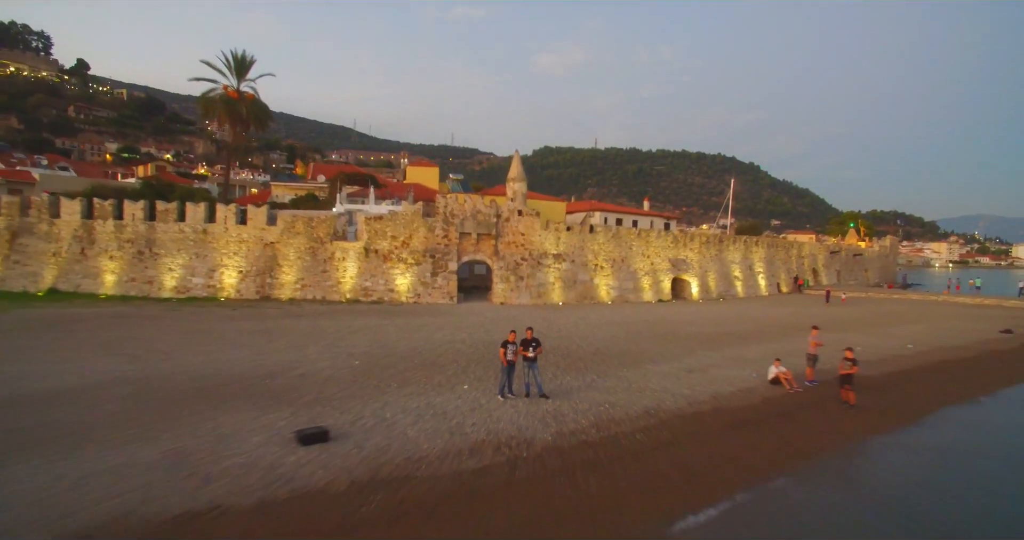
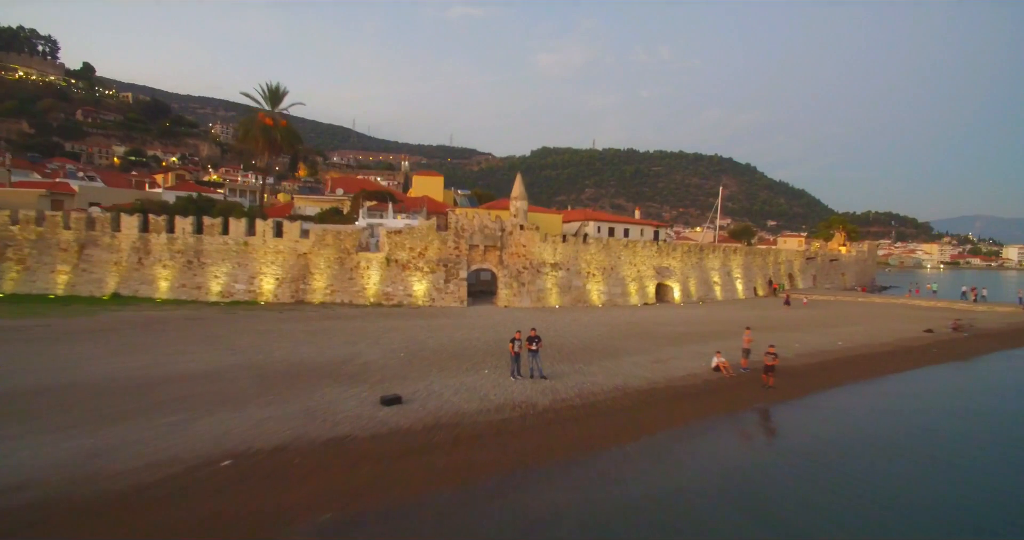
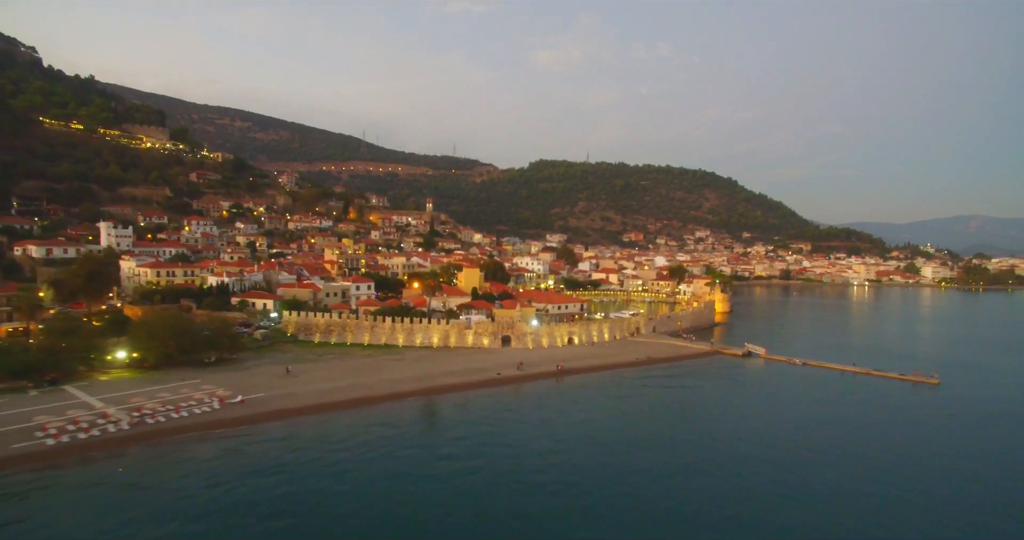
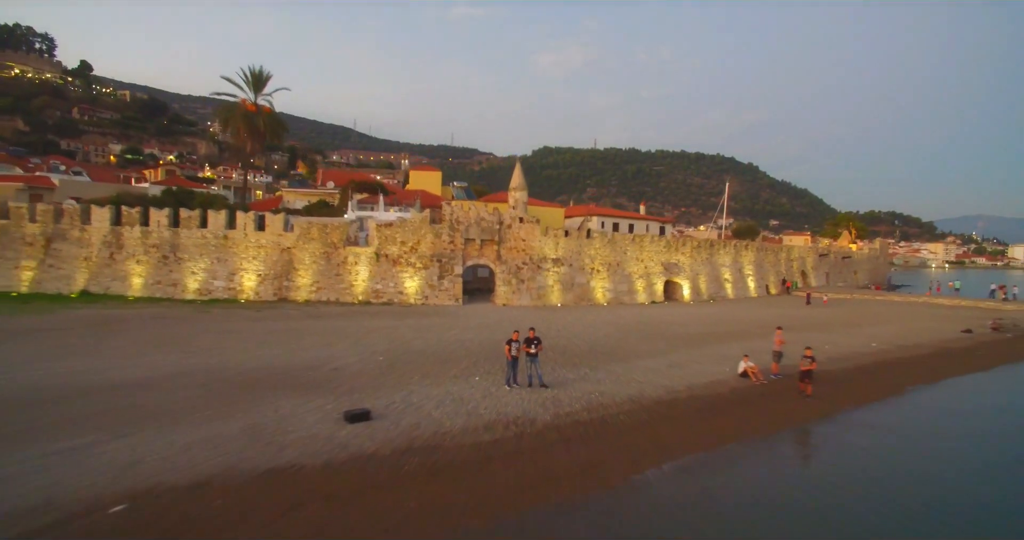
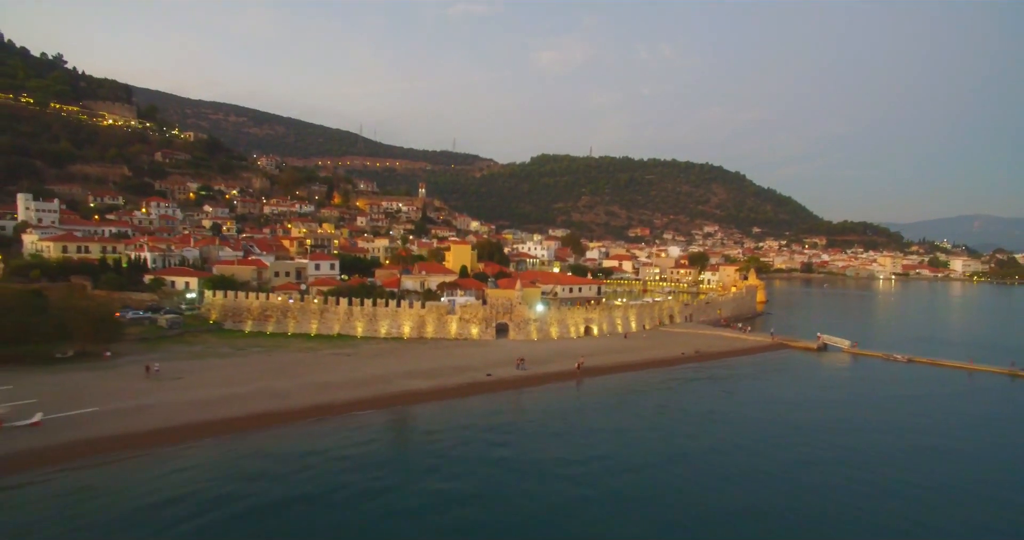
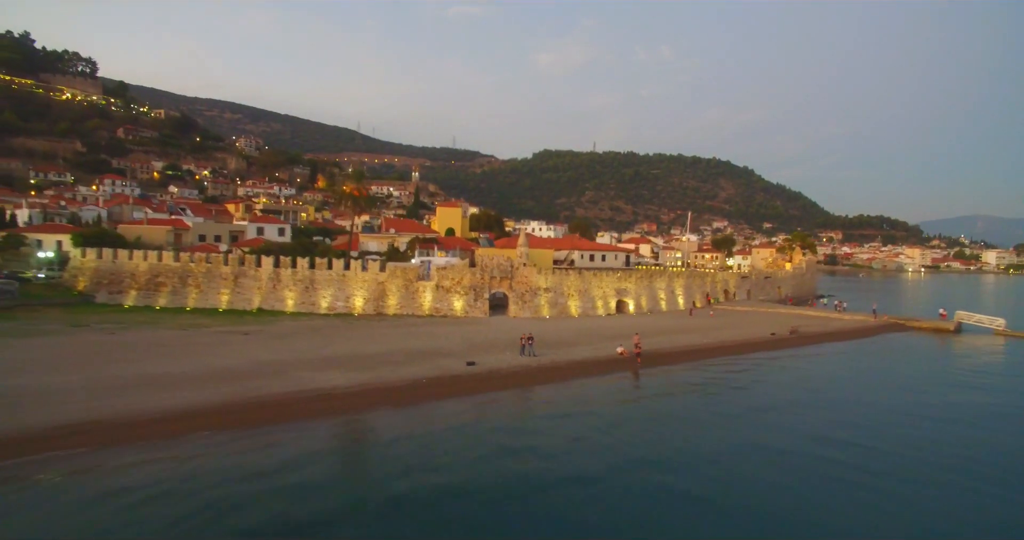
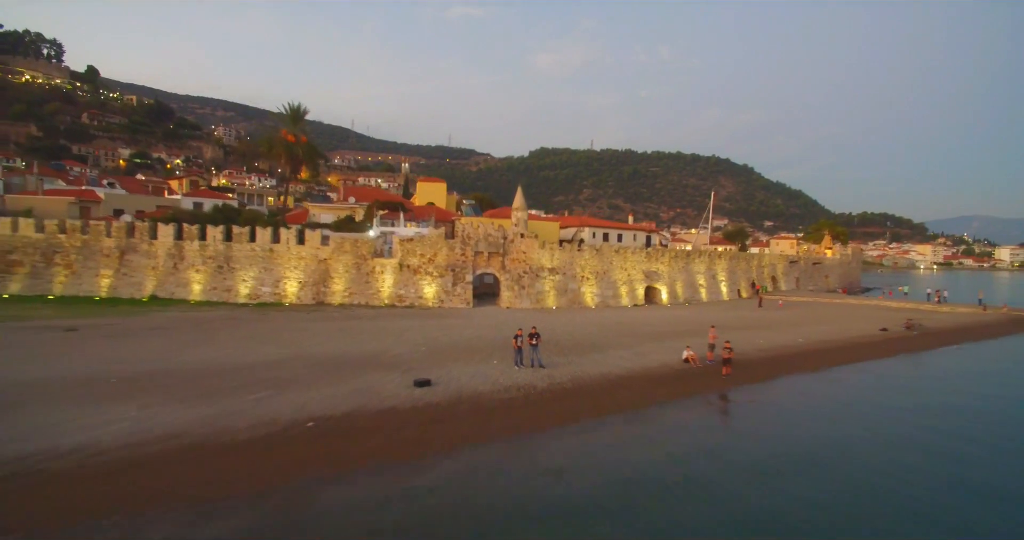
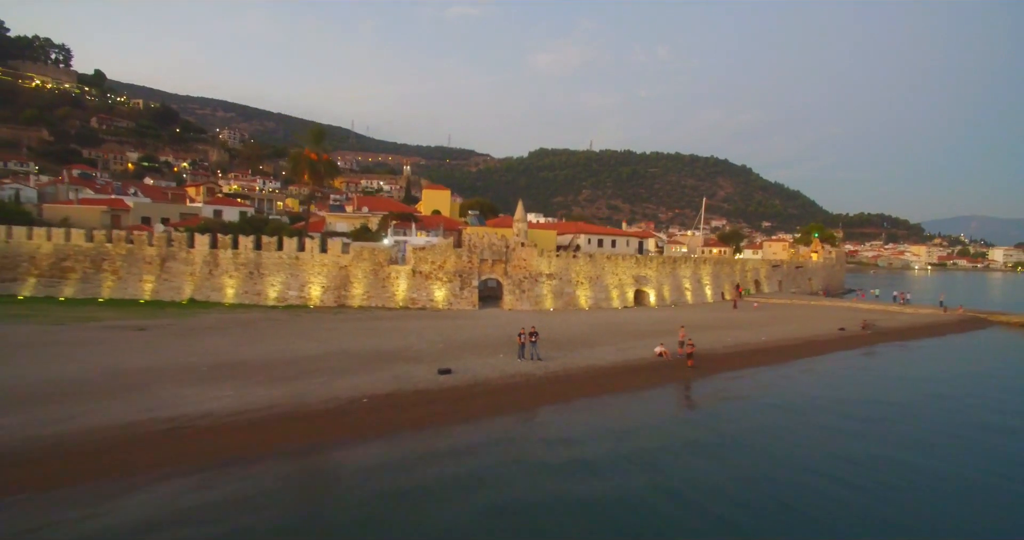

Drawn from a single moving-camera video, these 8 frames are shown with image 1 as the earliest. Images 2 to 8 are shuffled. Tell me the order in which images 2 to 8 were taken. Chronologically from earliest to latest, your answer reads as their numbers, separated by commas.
4, 2, 7, 8, 6, 5, 3
